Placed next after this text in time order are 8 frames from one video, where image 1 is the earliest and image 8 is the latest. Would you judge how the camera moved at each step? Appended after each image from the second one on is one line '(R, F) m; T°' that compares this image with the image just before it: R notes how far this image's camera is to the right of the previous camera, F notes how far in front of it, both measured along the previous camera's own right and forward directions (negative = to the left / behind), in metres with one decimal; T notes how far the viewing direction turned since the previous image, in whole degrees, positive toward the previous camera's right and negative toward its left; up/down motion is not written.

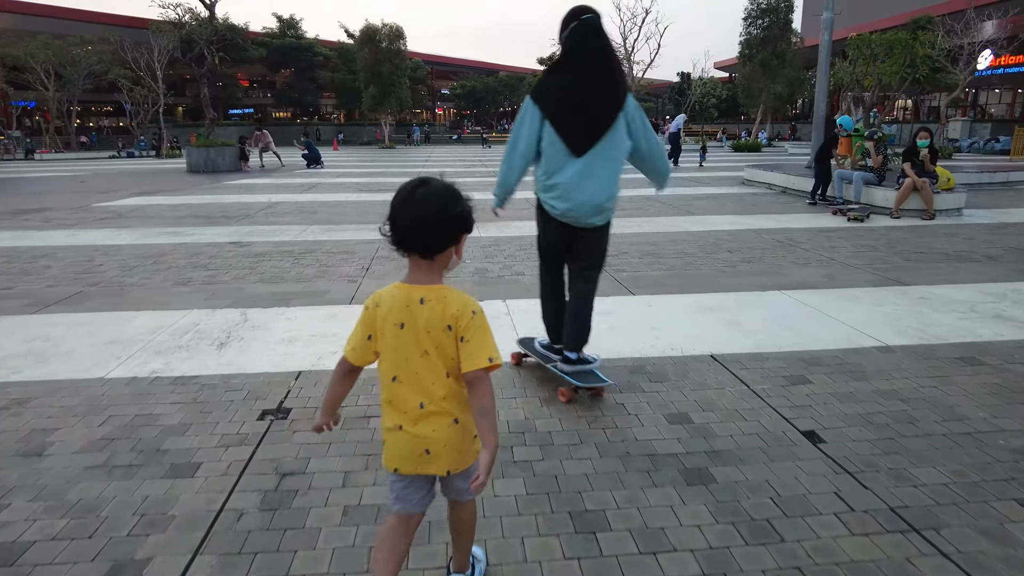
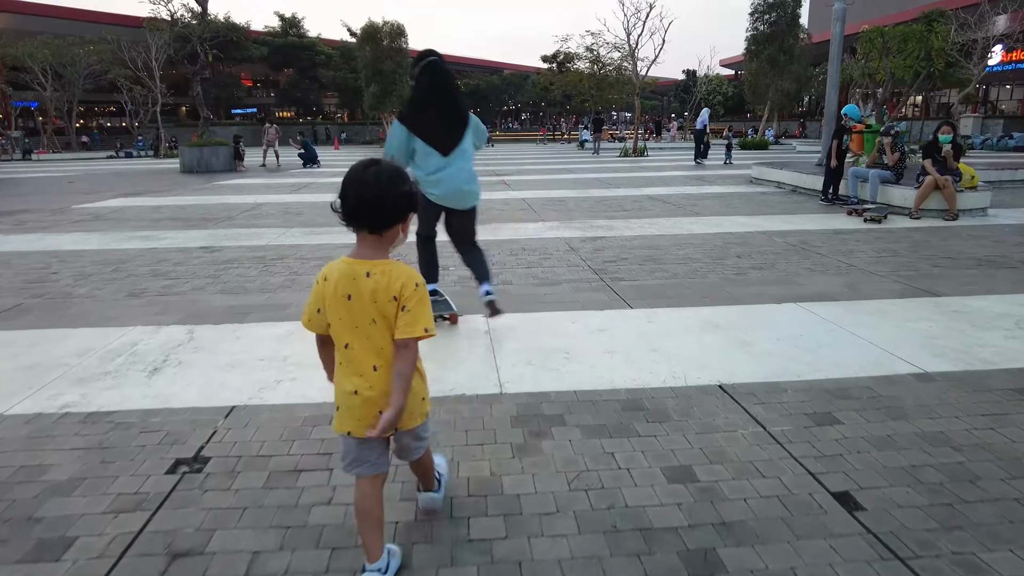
(+0.2, +0.6) m; -1°
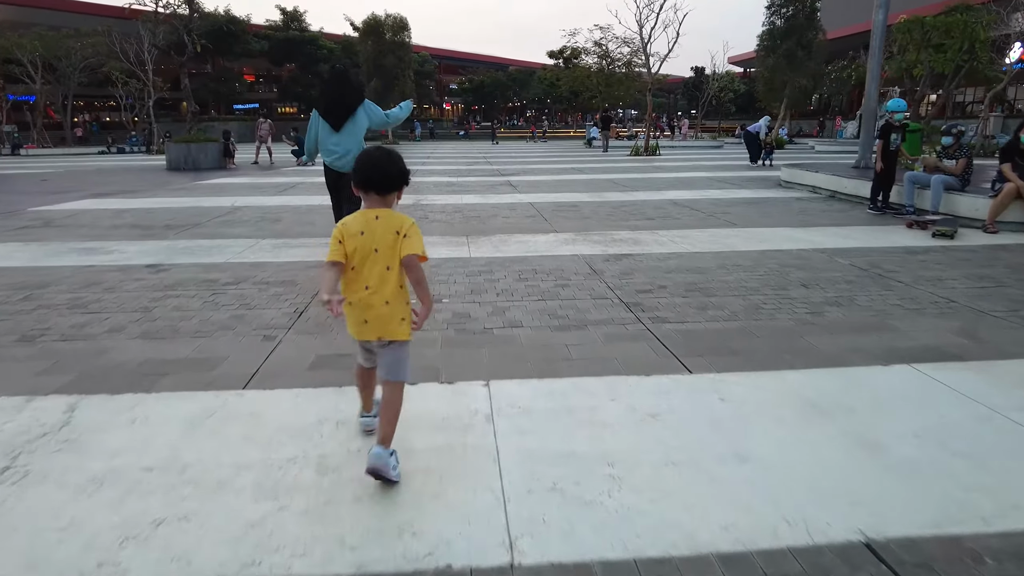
(-0.1, +1.4) m; 0°
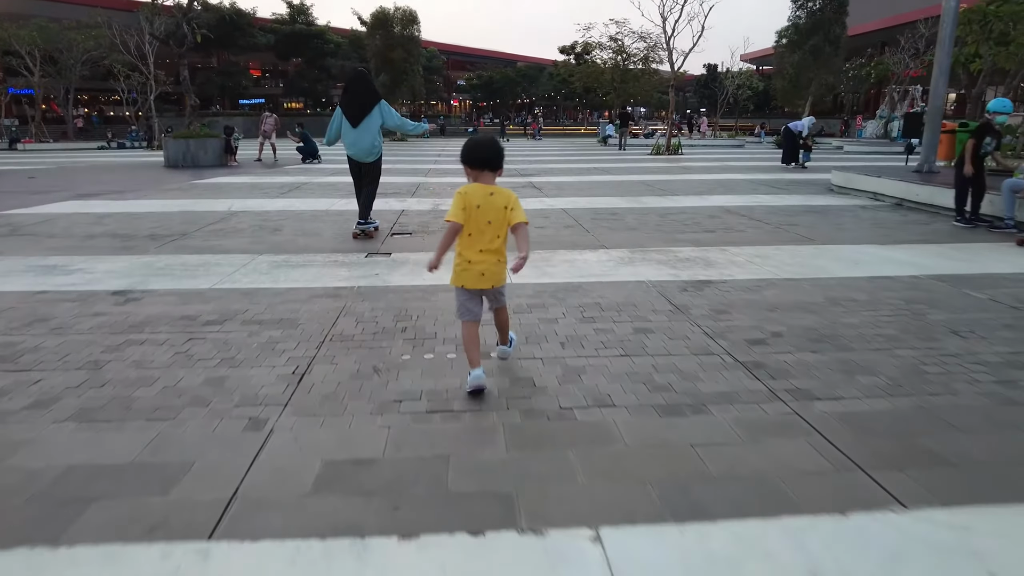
(-0.4, +1.3) m; 0°
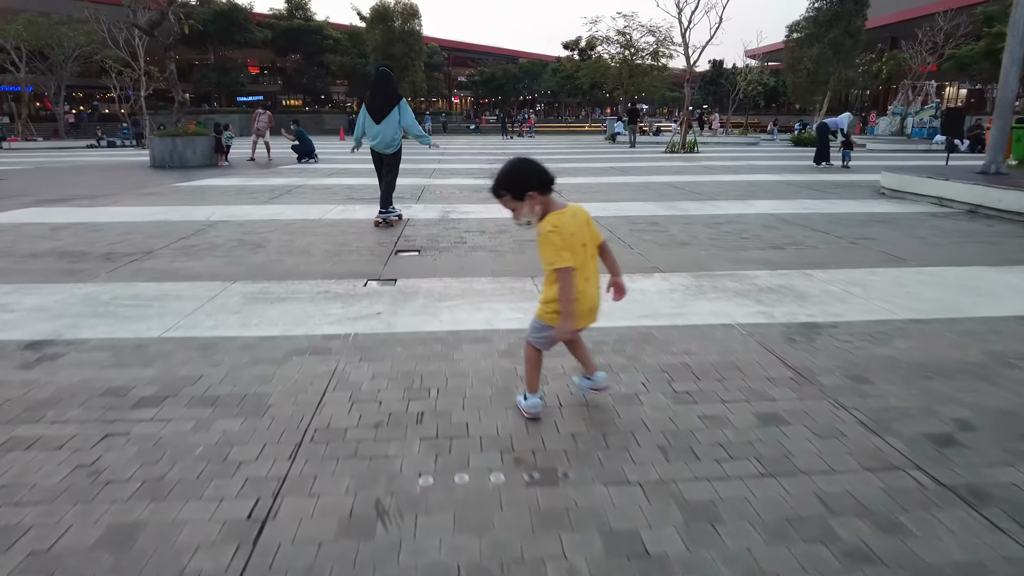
(-0.3, +1.4) m; 0°
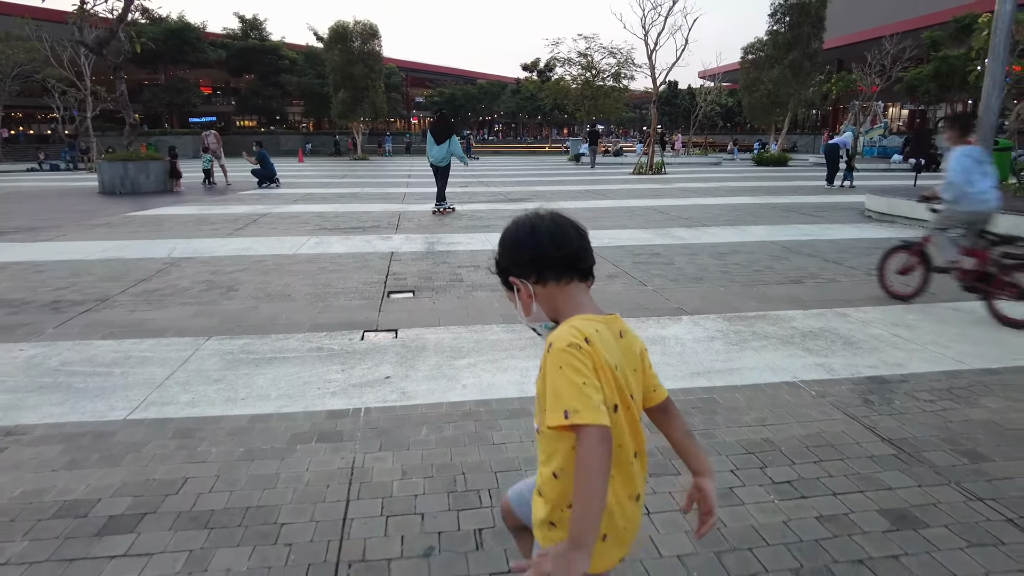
(-0.4, +0.6) m; +4°
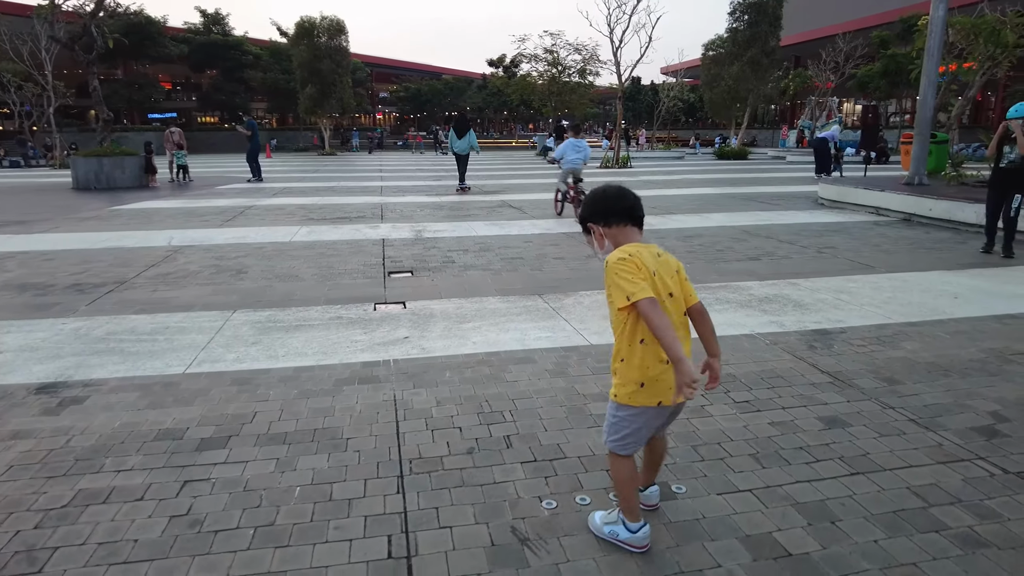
(-0.3, -0.6) m; +3°
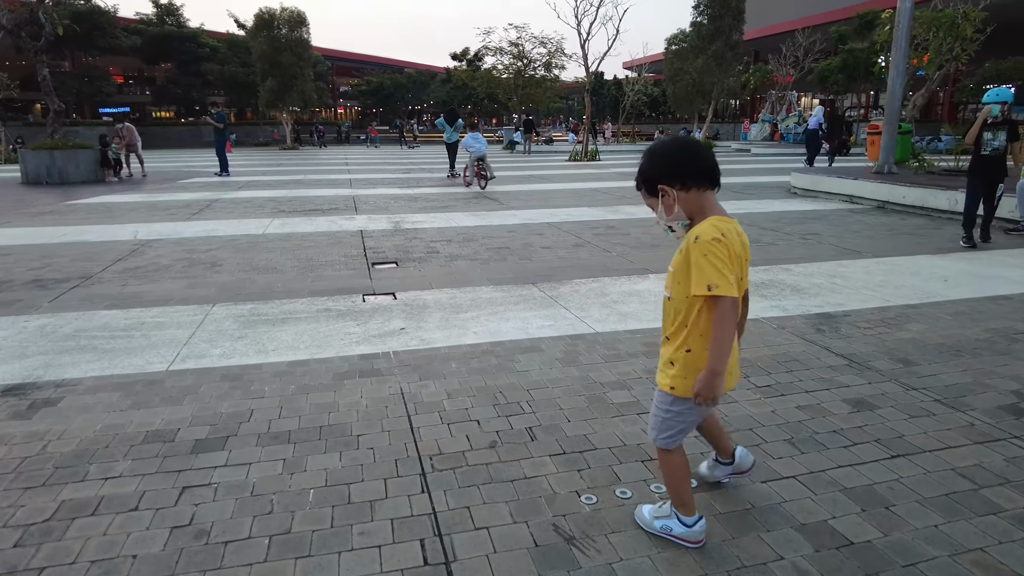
(-0.3, +0.2) m; +3°
